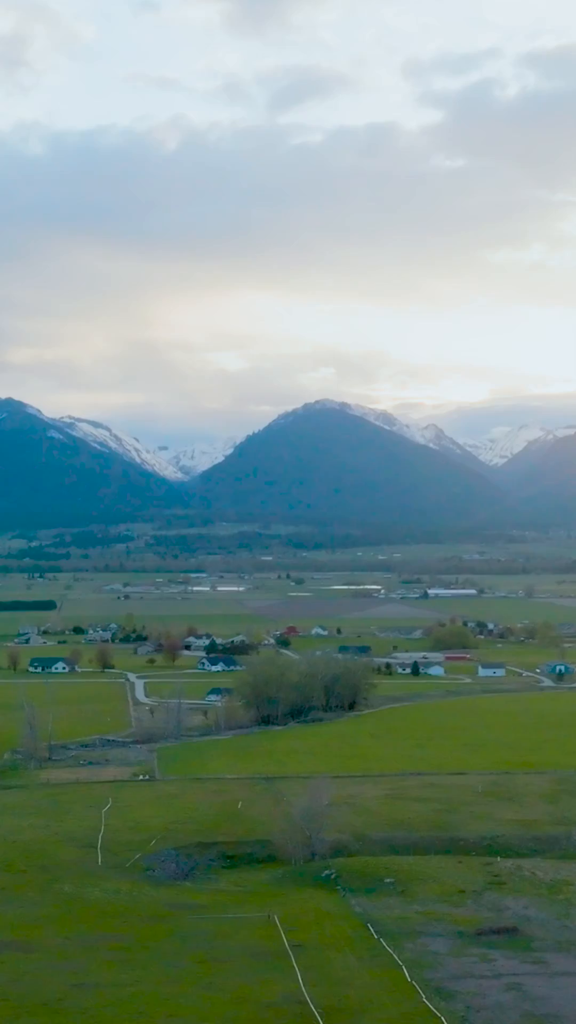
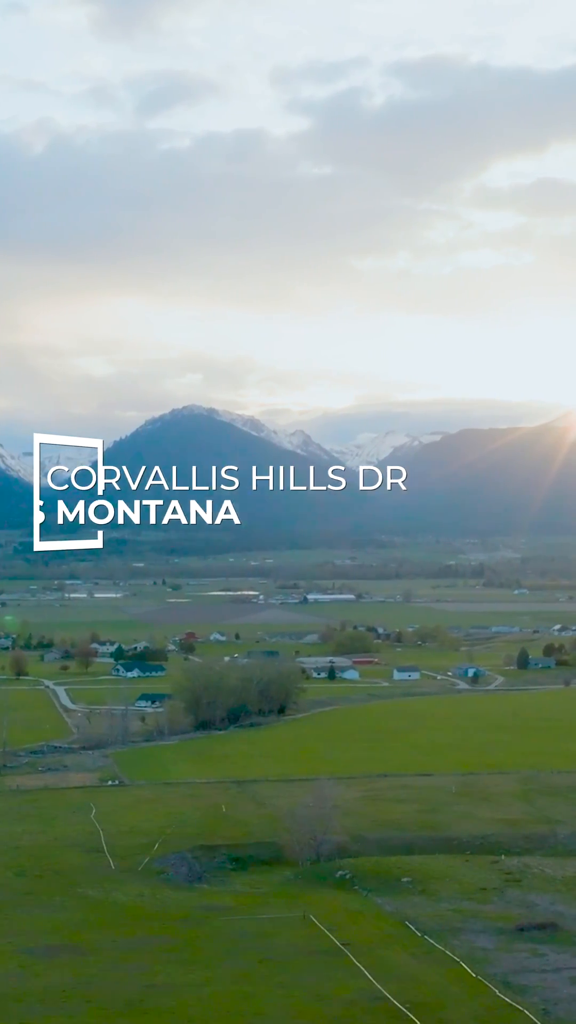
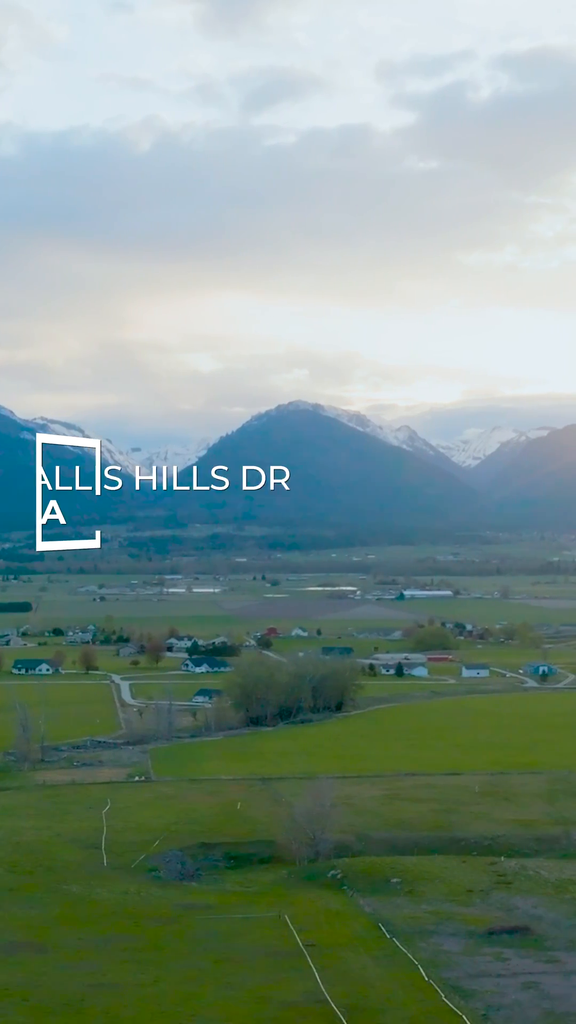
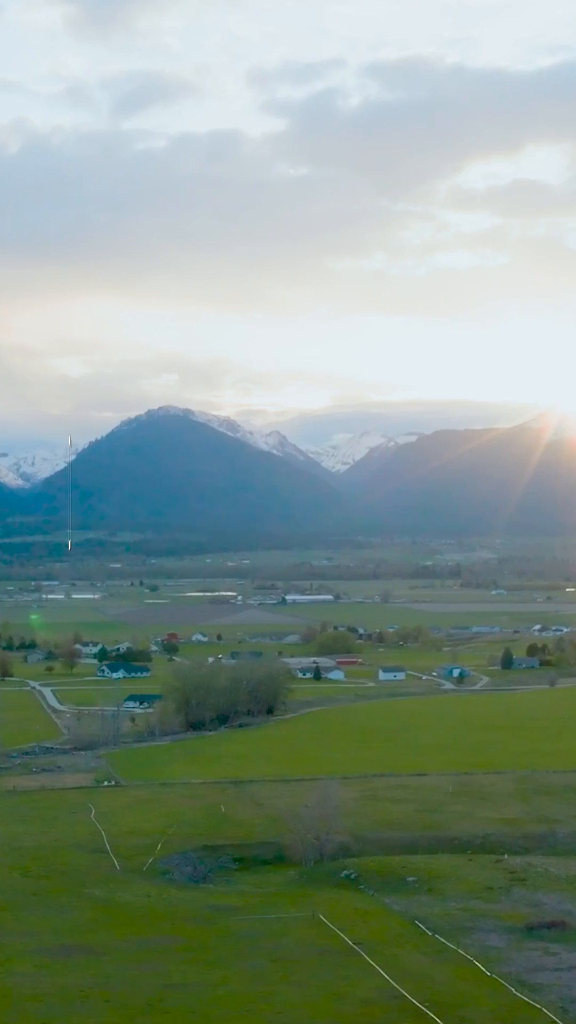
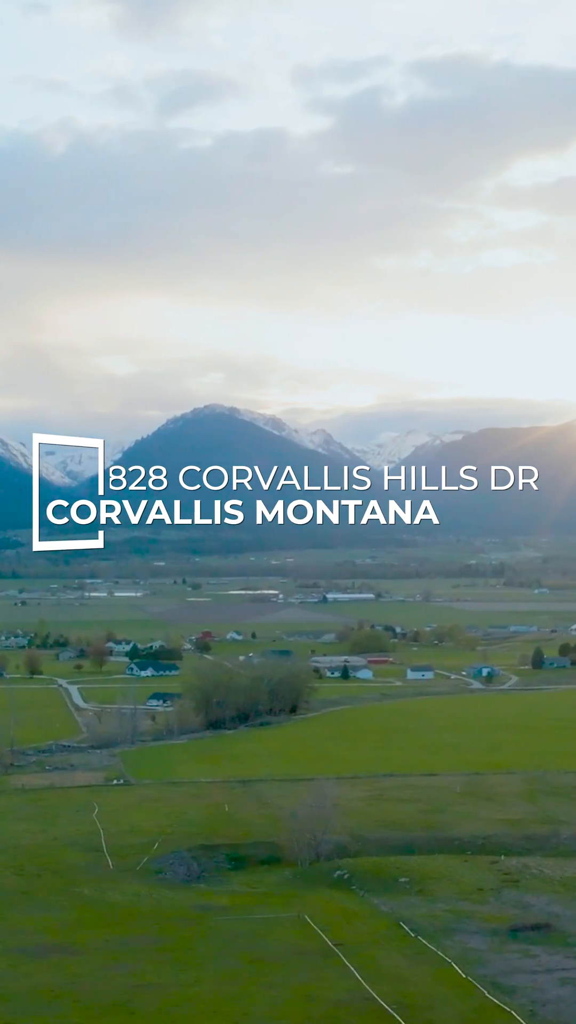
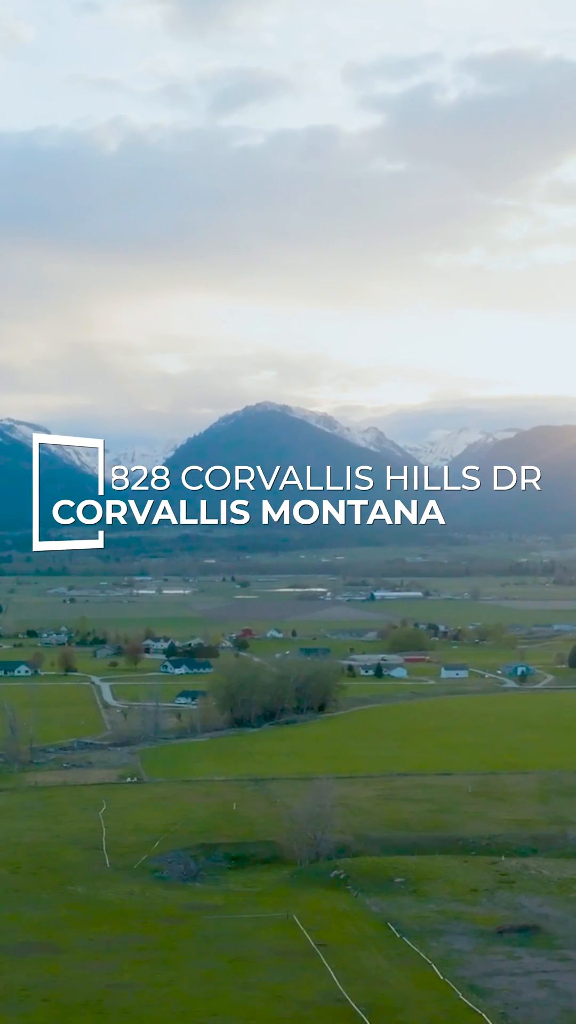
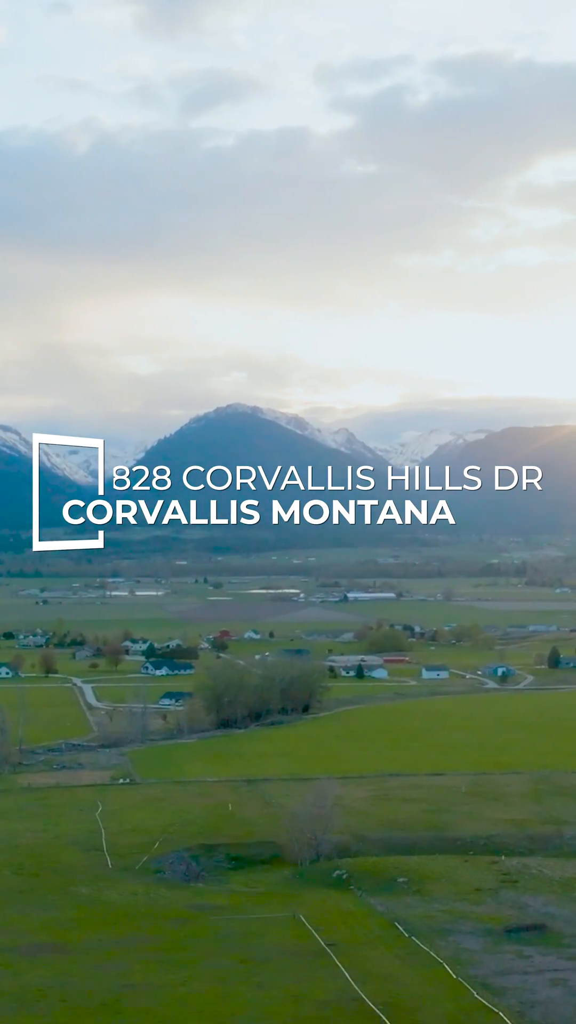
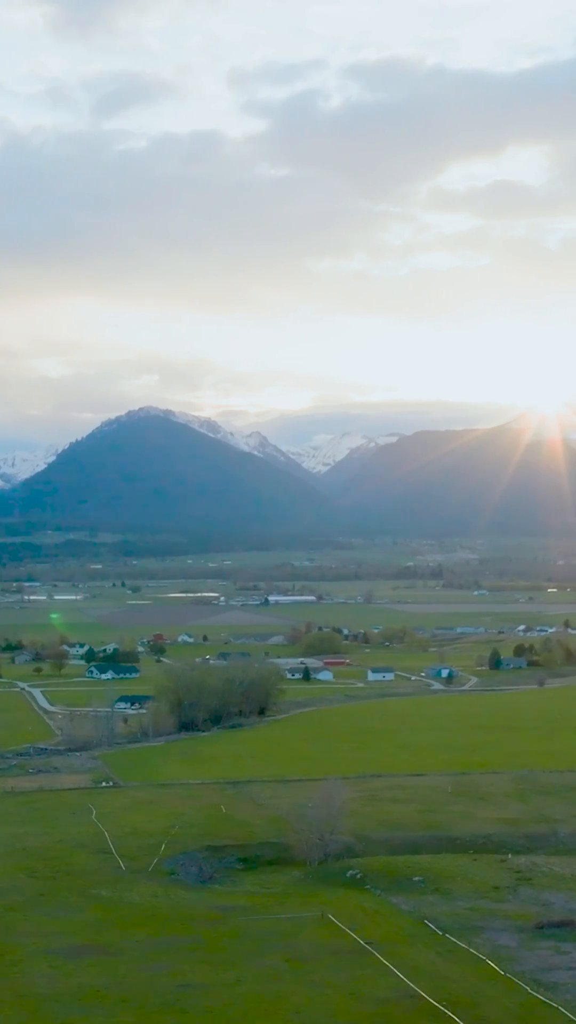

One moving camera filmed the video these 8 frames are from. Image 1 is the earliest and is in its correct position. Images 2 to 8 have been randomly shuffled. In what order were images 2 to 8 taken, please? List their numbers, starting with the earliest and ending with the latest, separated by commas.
3, 6, 7, 5, 2, 4, 8
